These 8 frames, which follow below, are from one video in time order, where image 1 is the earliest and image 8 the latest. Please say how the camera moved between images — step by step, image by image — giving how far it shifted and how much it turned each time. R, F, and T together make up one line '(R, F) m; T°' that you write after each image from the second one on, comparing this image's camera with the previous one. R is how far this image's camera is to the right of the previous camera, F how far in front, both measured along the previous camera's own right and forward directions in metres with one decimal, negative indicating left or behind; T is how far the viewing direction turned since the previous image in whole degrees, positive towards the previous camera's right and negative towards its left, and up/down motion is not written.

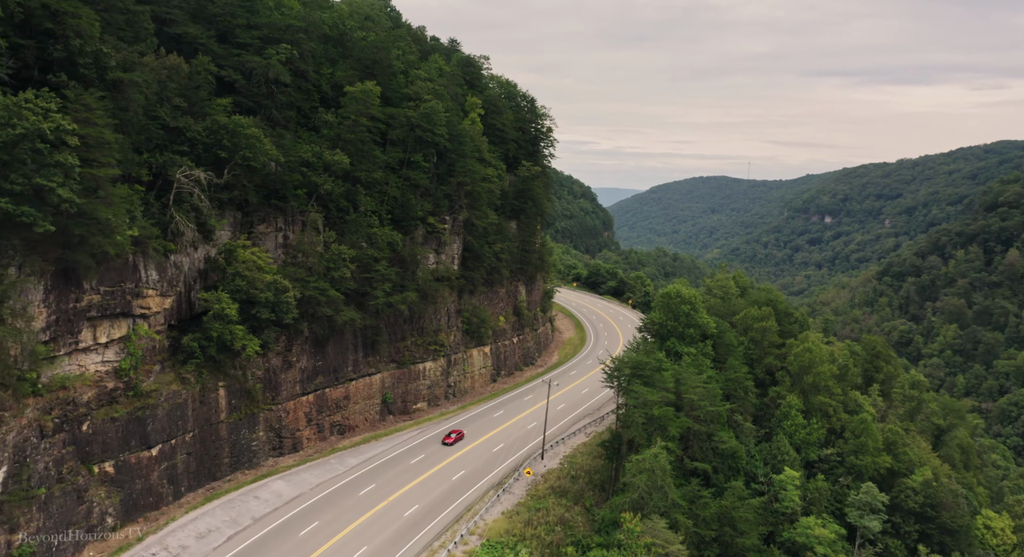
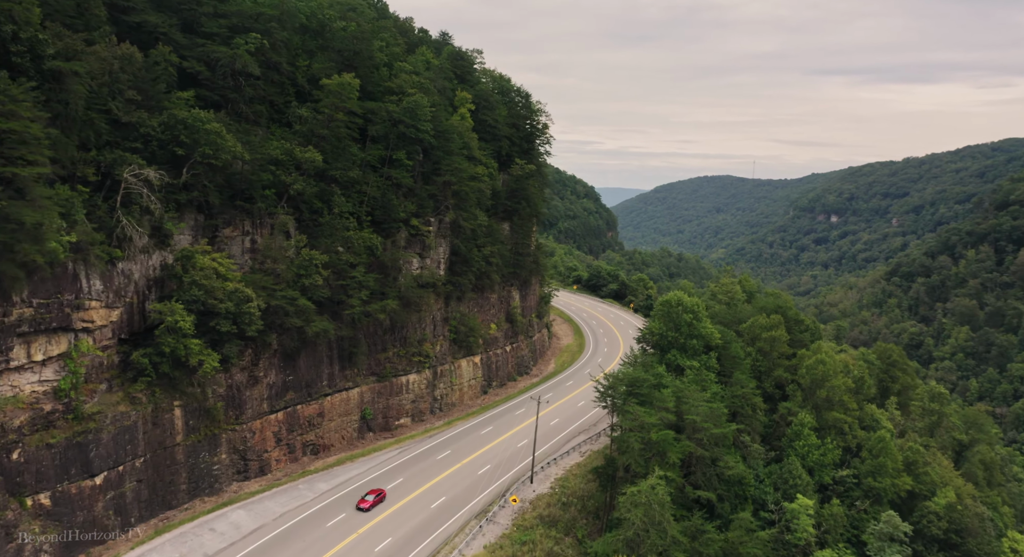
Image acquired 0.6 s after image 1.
(+1.0, +3.6) m; 0°
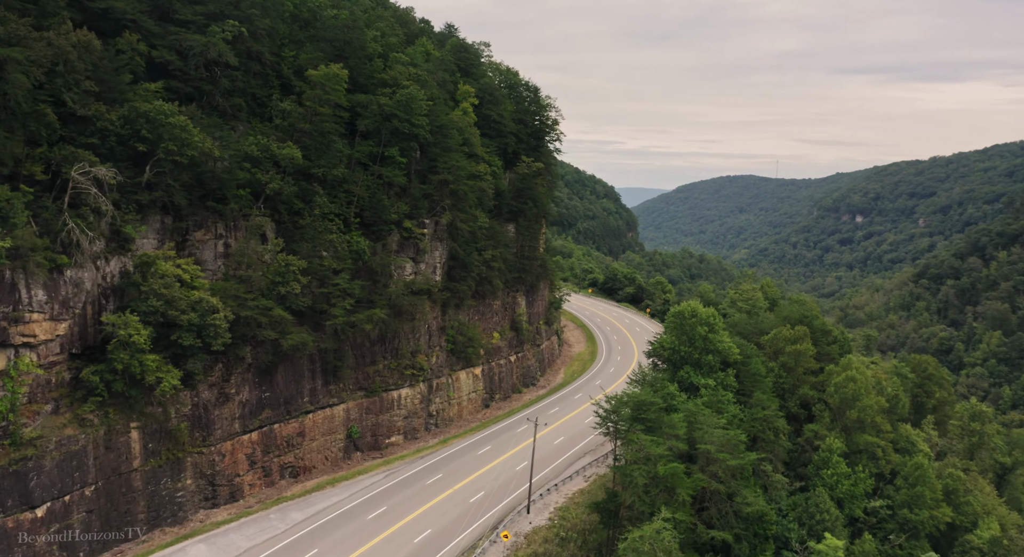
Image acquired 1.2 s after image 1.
(+1.2, +3.9) m; -2°
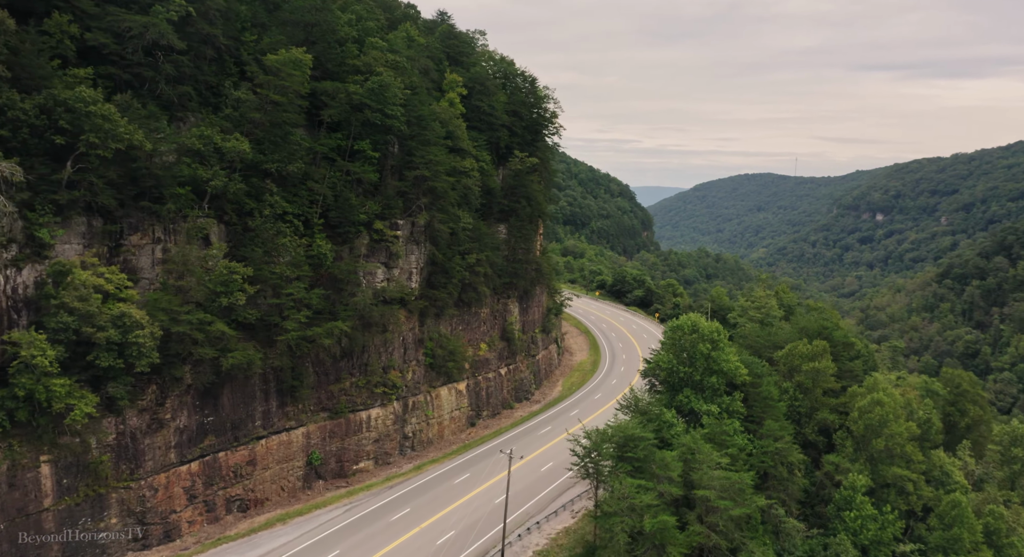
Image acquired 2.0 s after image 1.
(+1.9, +4.8) m; -1°
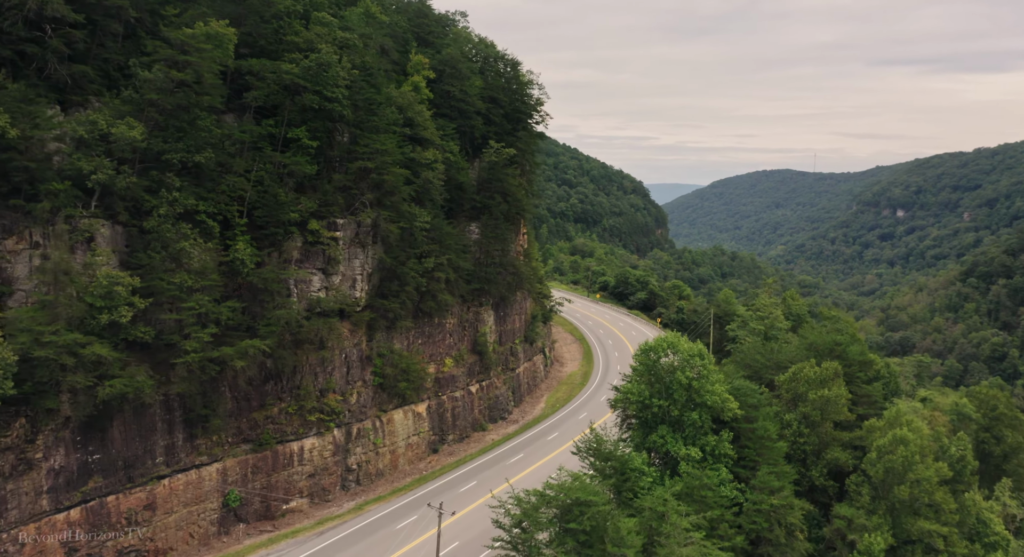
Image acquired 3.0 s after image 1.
(+2.8, +6.0) m; -1°
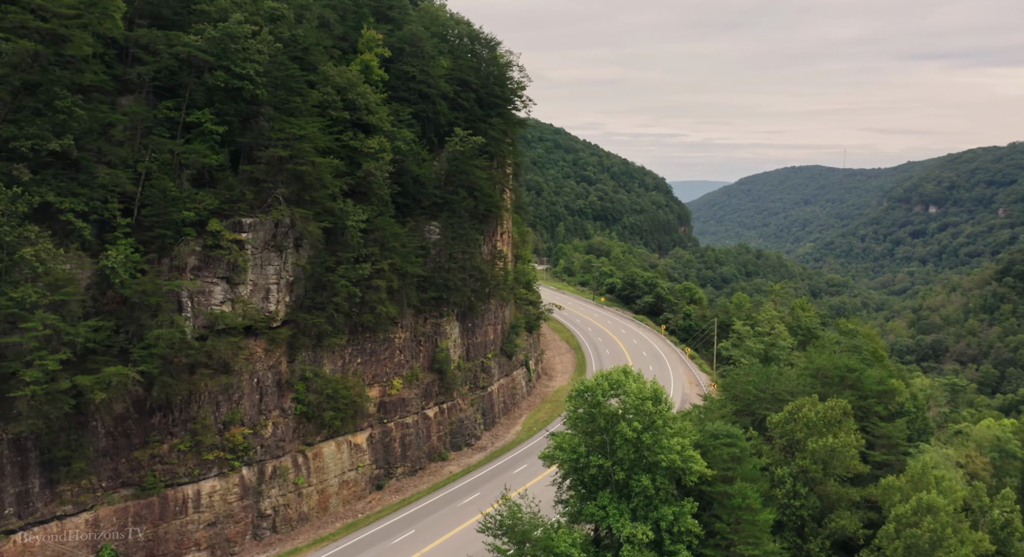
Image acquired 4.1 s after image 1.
(+3.4, +6.3) m; -2°
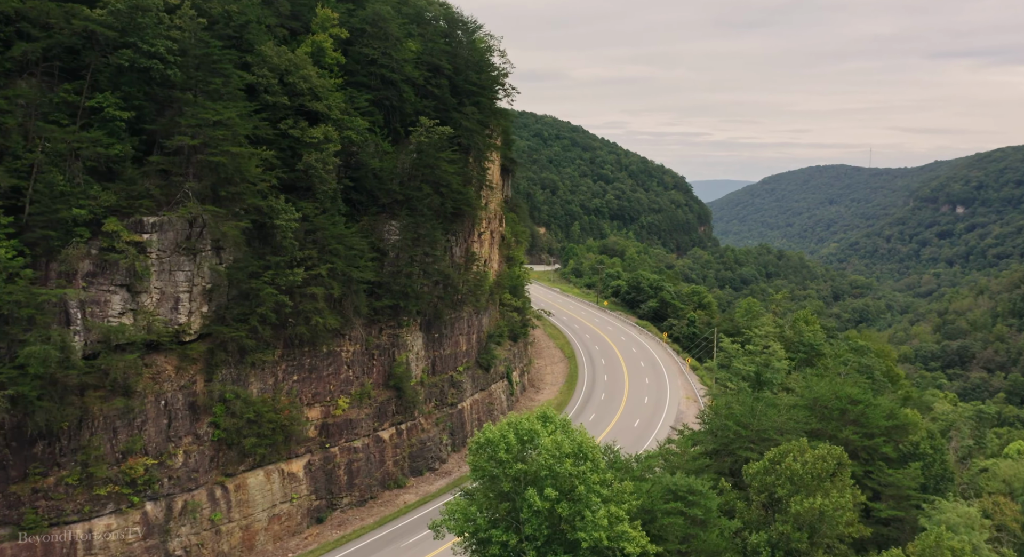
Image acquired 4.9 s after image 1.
(+2.6, +4.5) m; -2°
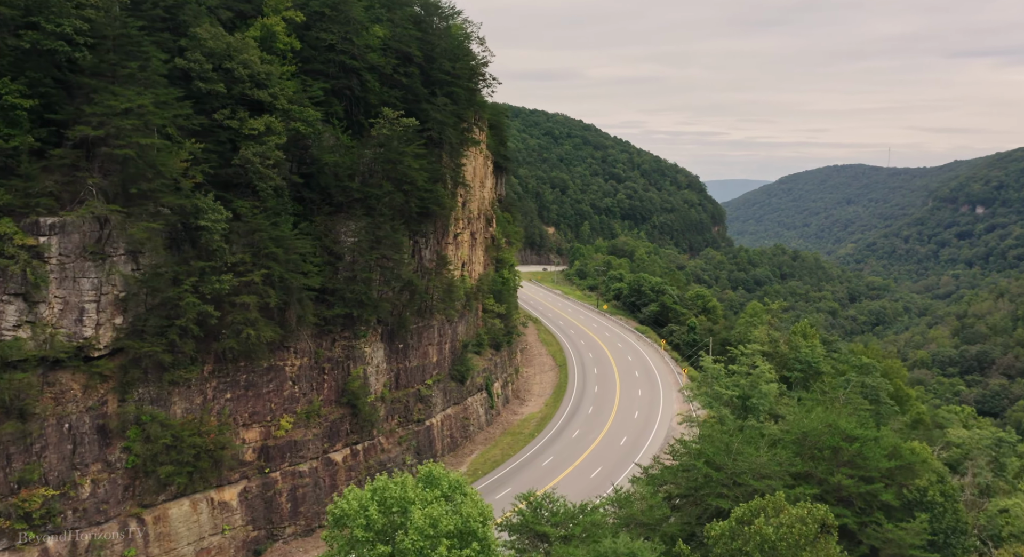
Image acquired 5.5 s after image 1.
(+2.1, +3.4) m; -1°
